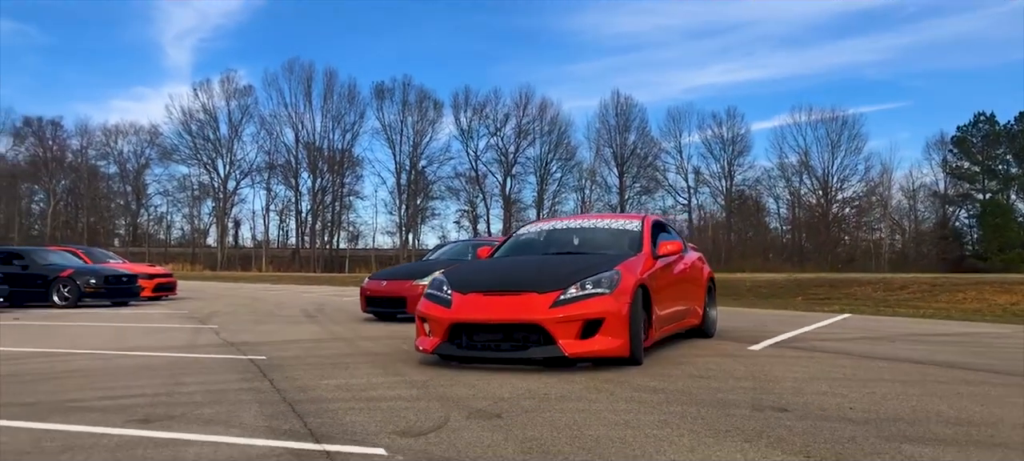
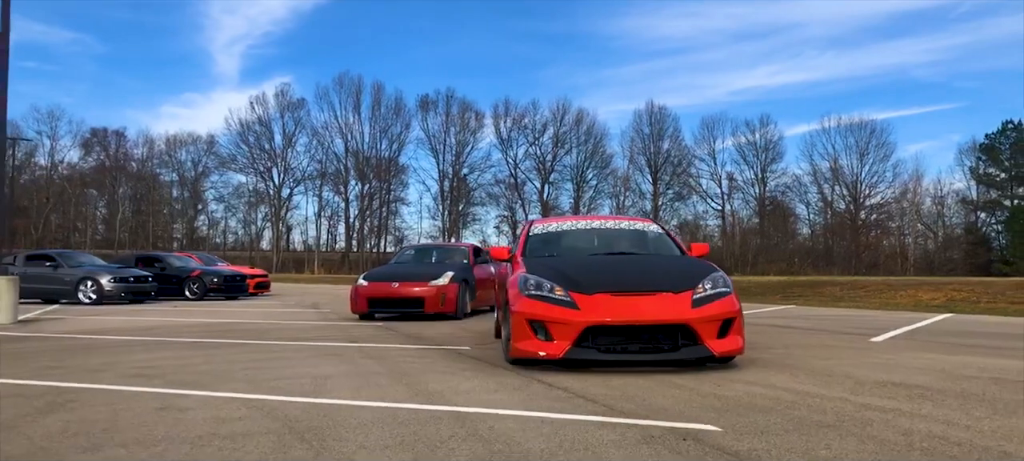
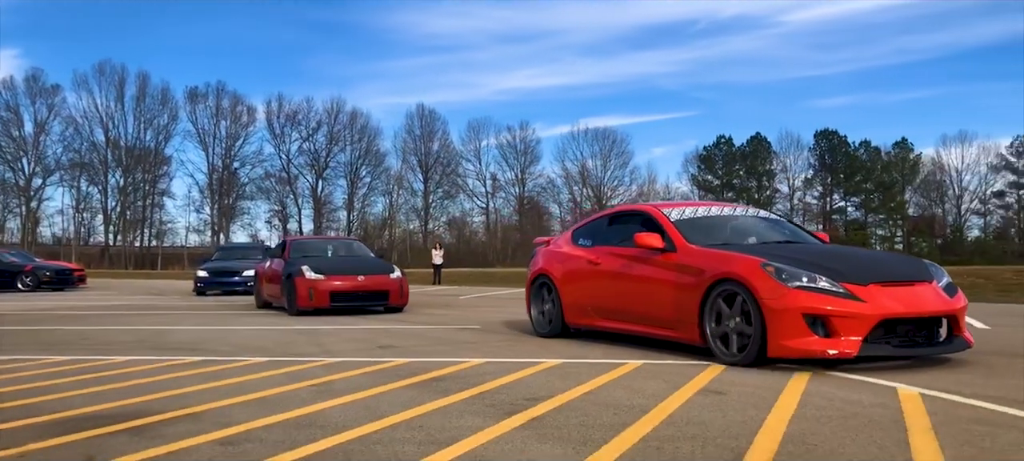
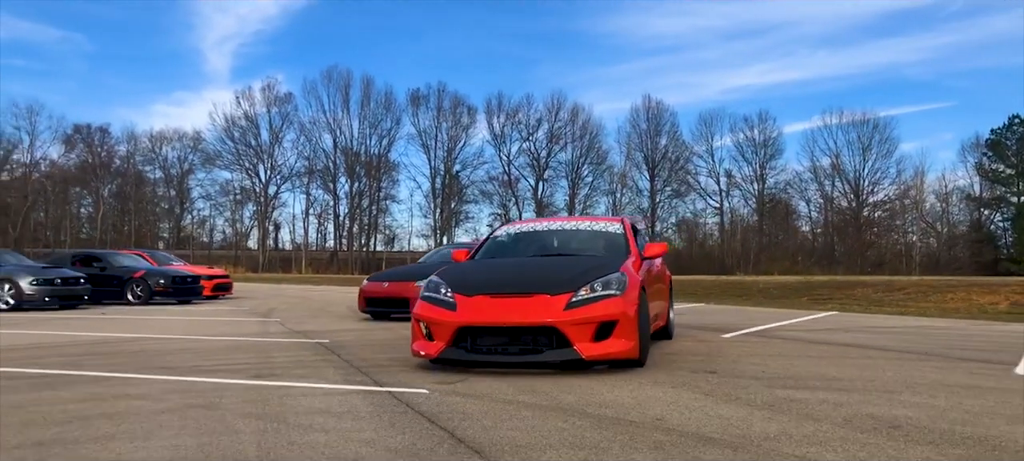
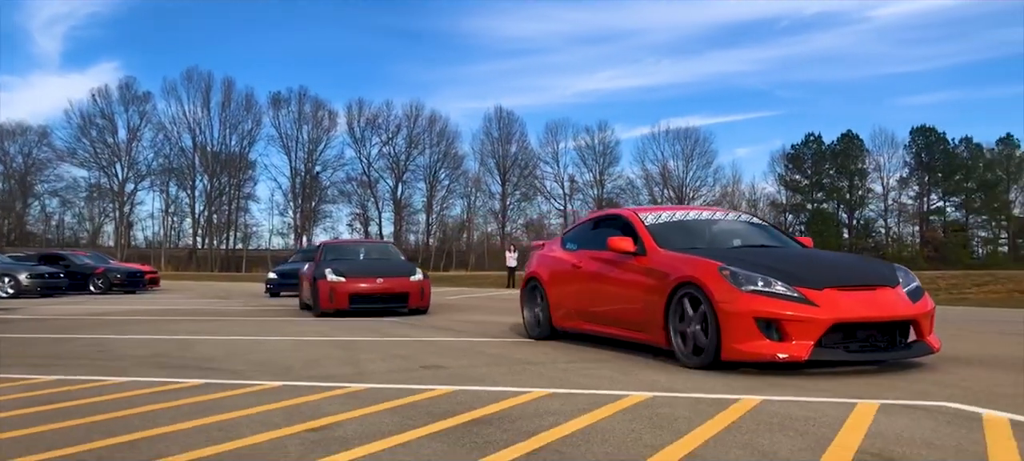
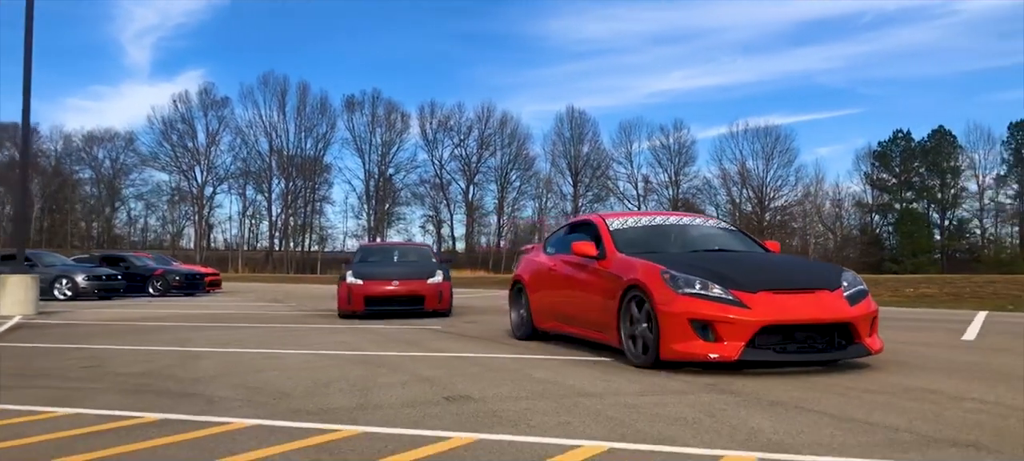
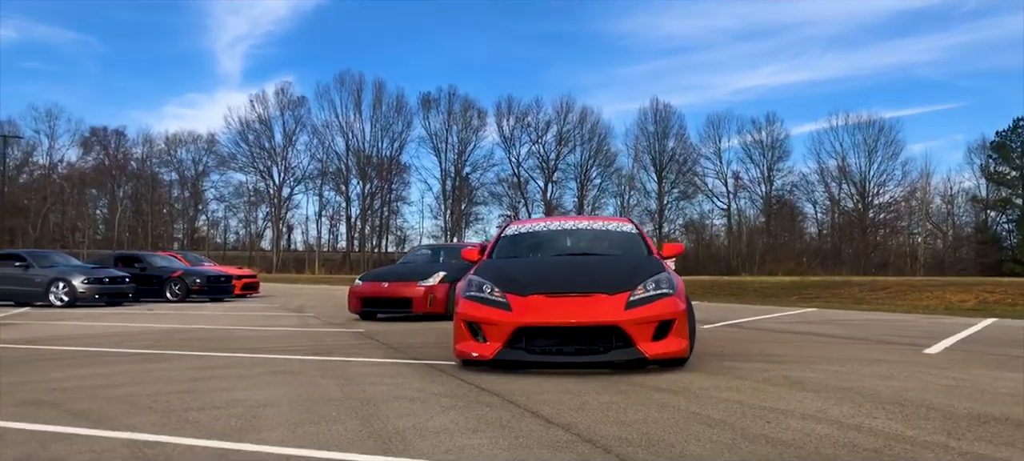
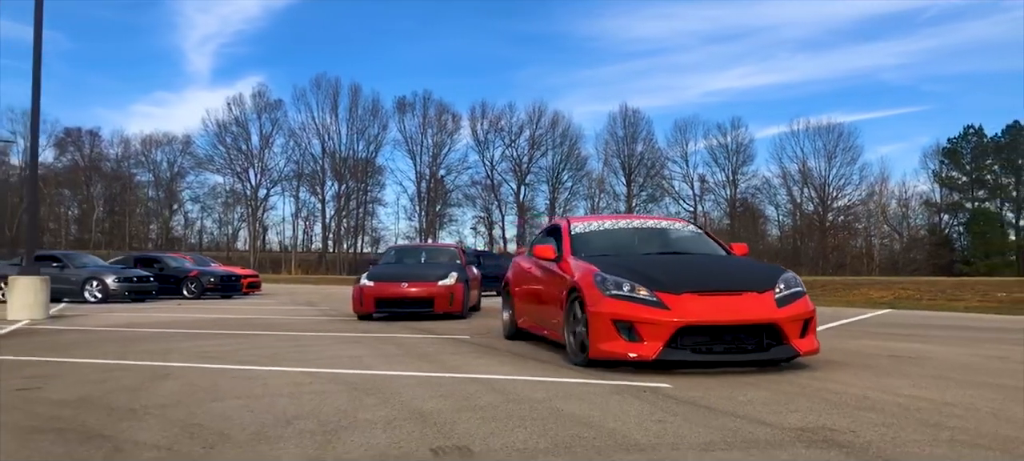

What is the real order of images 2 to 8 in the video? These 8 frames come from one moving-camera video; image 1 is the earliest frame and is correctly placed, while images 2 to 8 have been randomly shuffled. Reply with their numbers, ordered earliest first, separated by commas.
4, 7, 2, 8, 6, 5, 3
